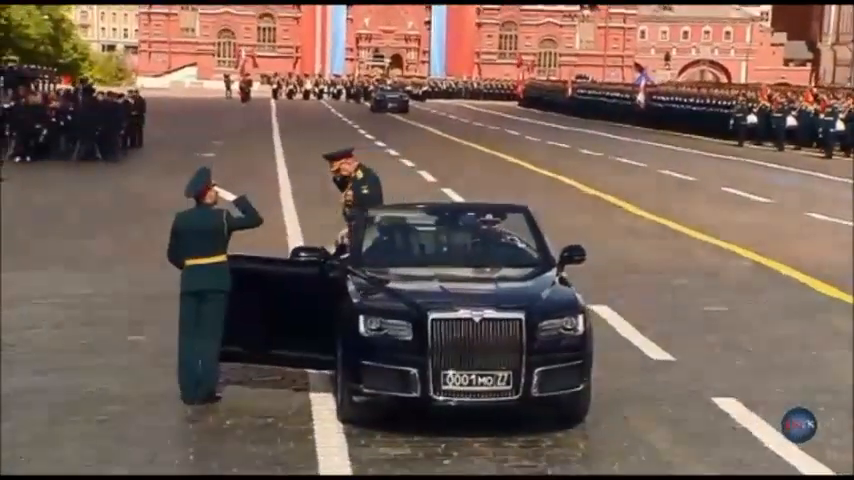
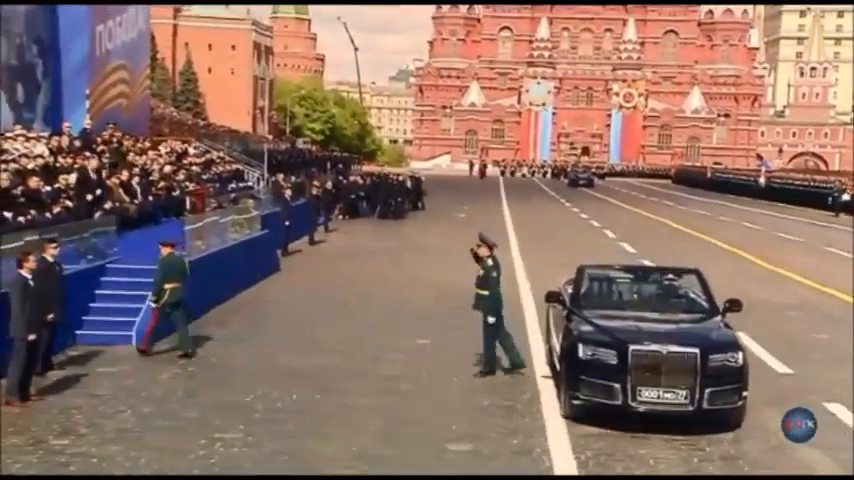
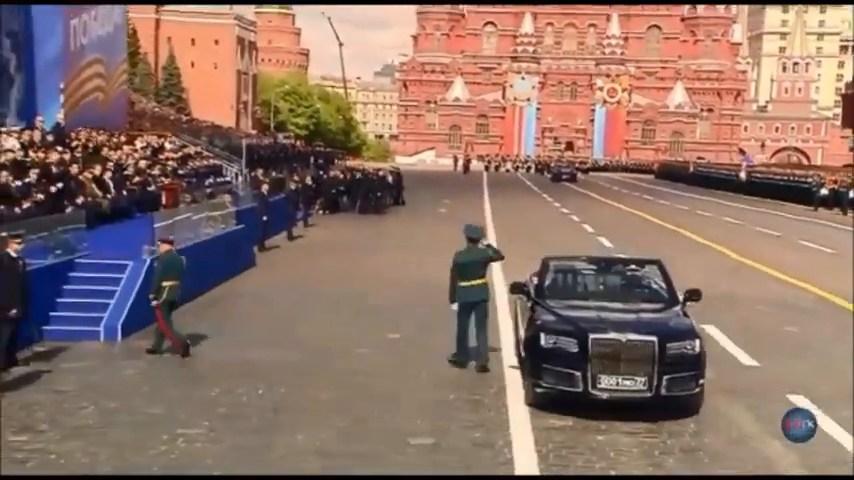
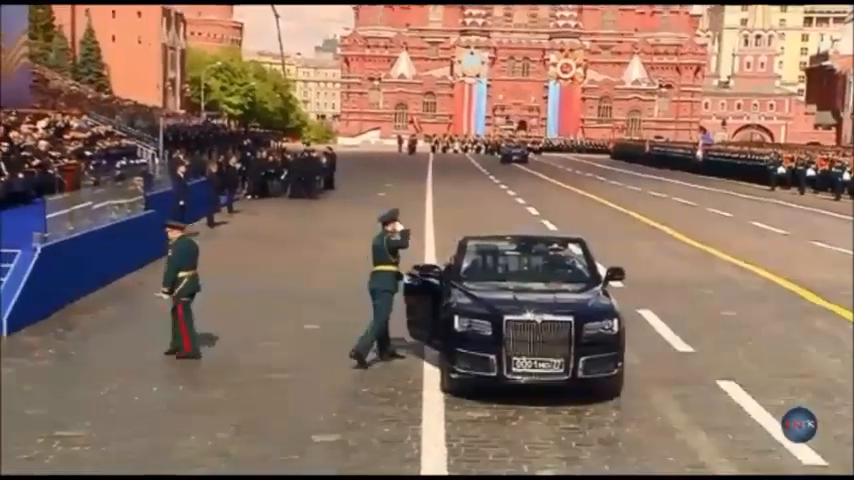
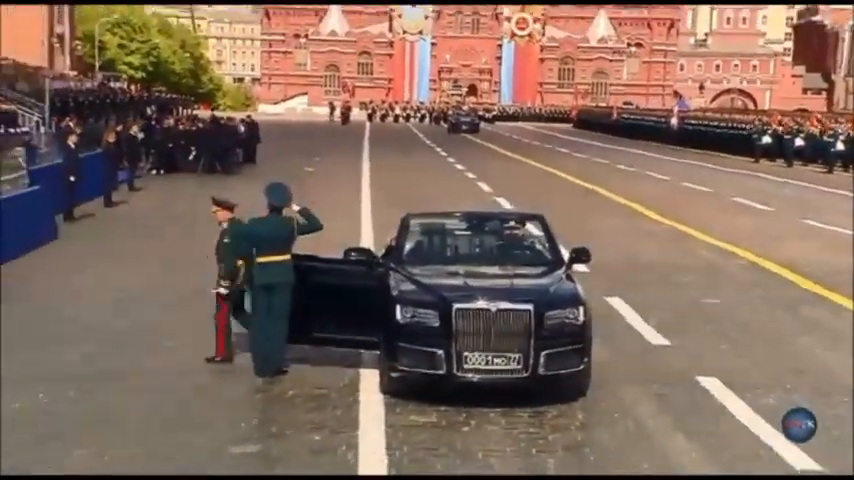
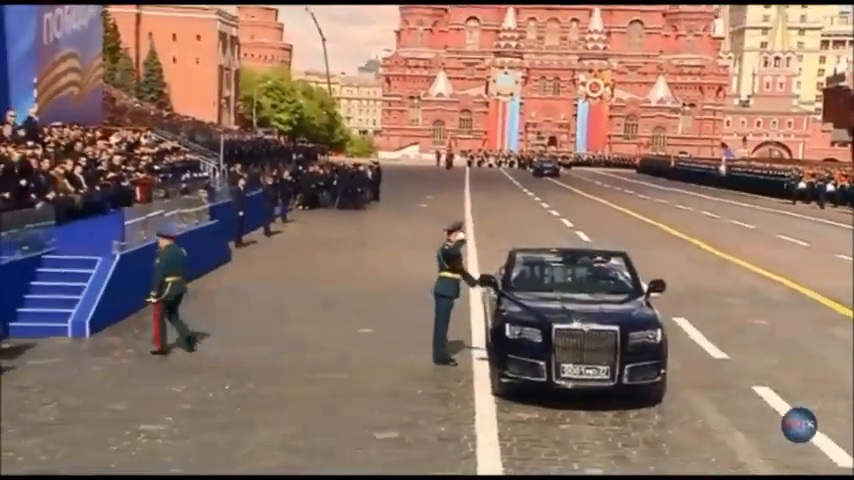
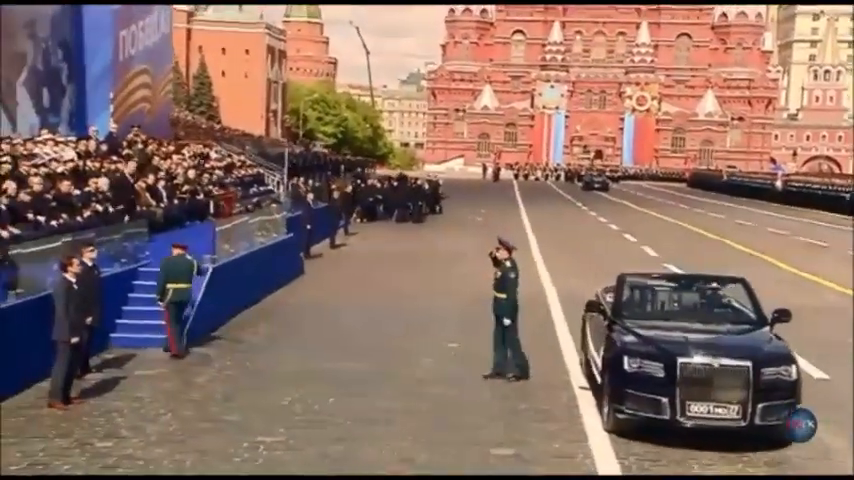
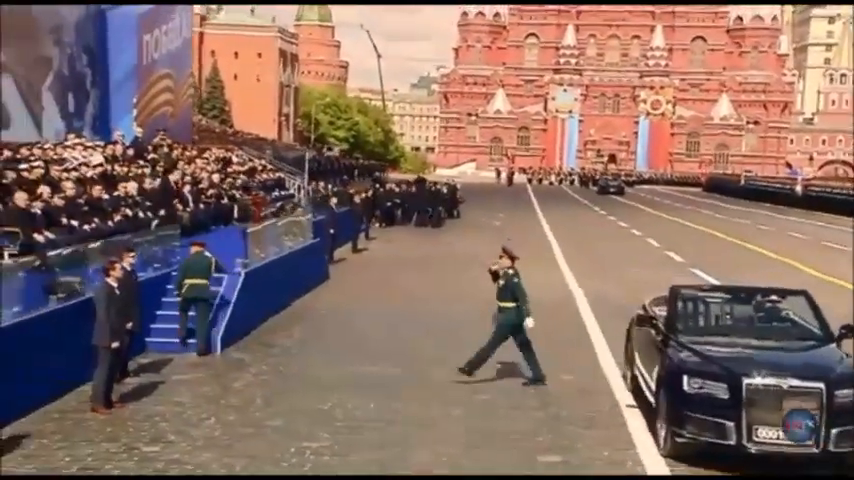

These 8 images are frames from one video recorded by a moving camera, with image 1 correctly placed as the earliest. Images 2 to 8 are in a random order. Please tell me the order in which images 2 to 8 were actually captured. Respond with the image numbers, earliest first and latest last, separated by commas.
5, 4, 6, 3, 2, 7, 8
